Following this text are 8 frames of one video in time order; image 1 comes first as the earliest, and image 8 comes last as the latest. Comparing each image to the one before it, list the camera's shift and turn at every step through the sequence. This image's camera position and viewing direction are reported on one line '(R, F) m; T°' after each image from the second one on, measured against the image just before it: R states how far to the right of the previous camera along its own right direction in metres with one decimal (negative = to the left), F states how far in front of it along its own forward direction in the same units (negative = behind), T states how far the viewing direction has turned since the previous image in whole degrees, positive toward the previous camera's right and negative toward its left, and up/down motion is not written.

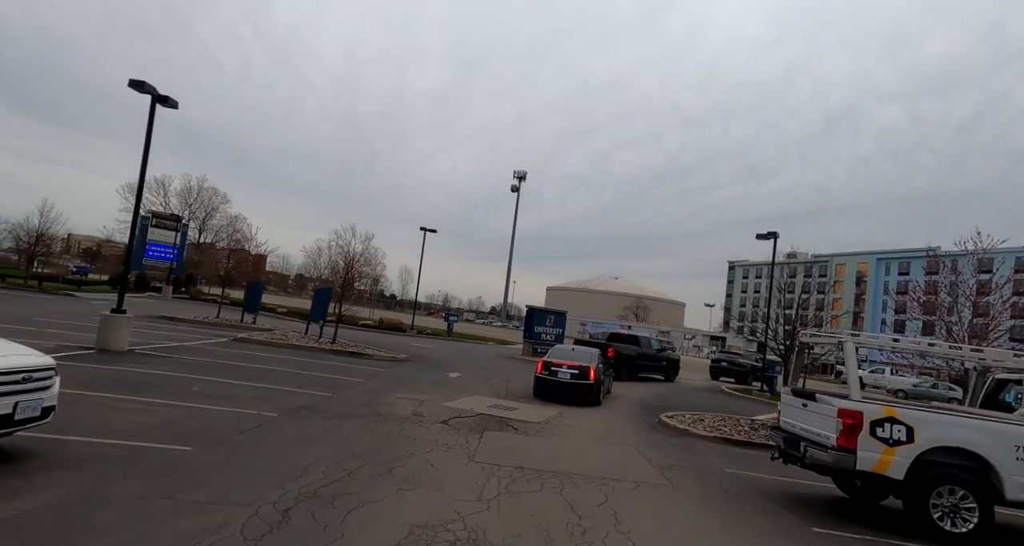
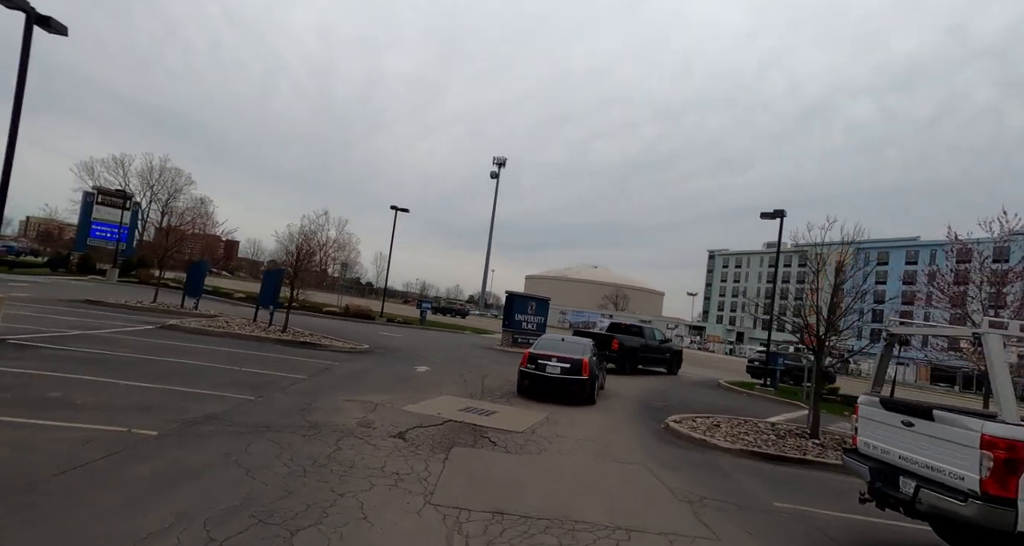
(0.0, +2.2) m; +2°
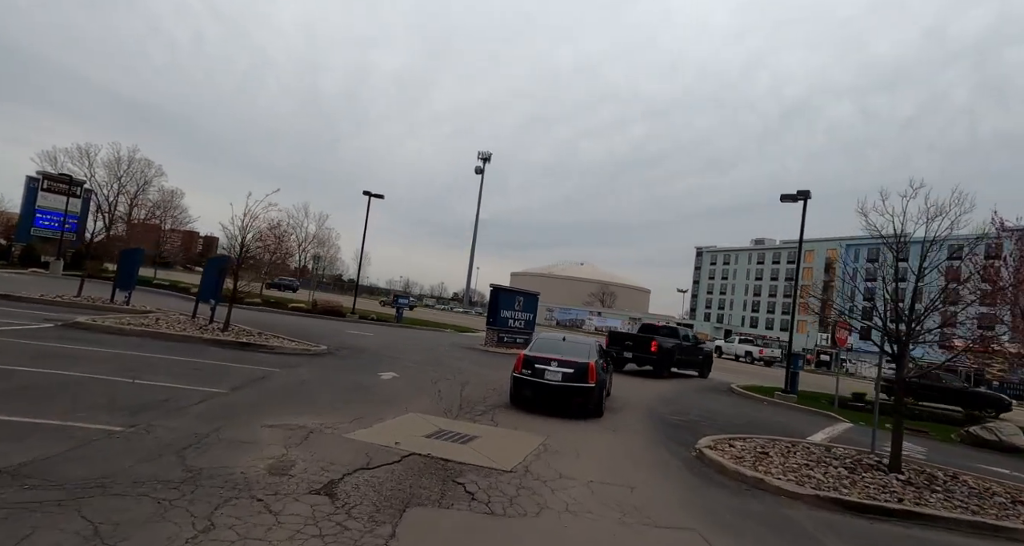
(0.0, +2.5) m; +2°
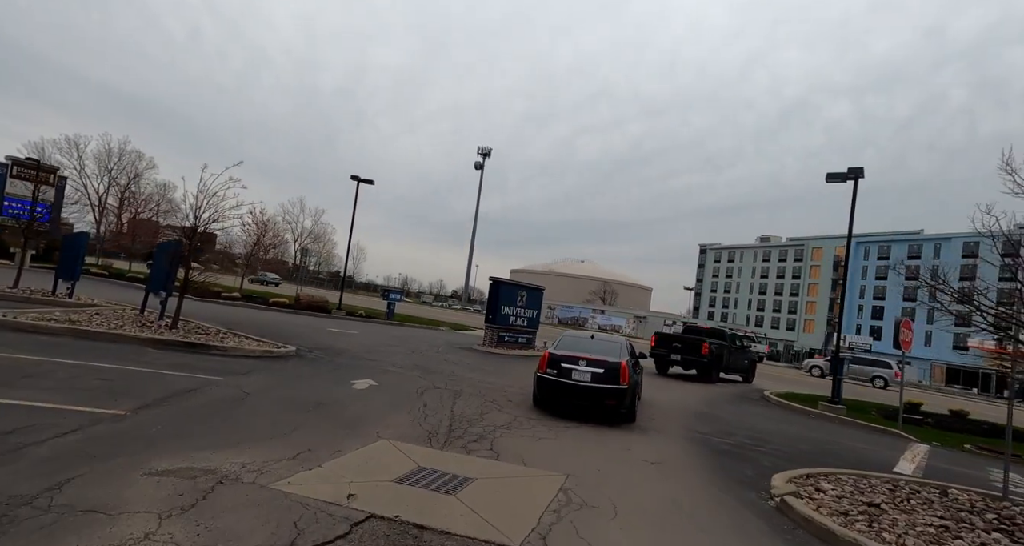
(-0.1, +2.3) m; 0°
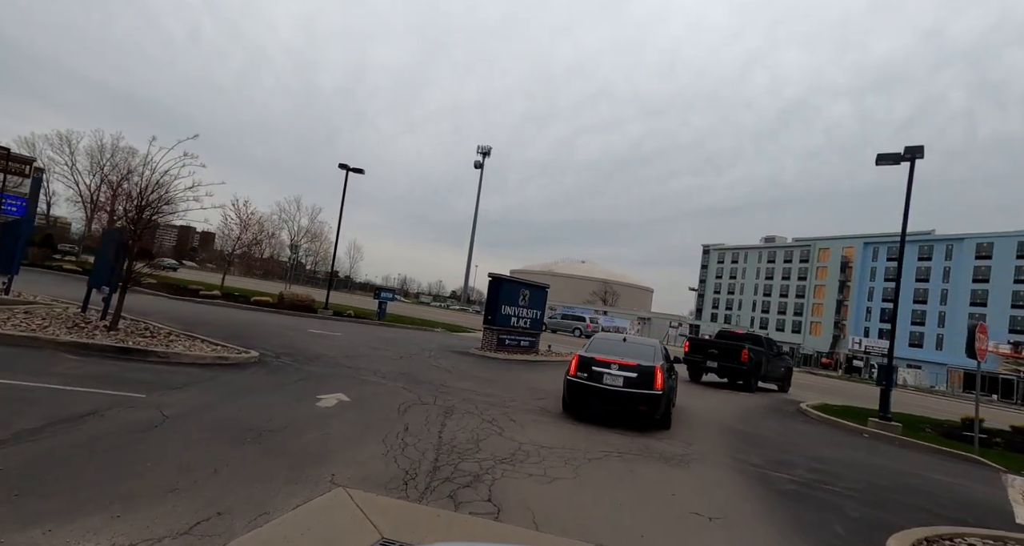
(-0.1, +1.9) m; 0°
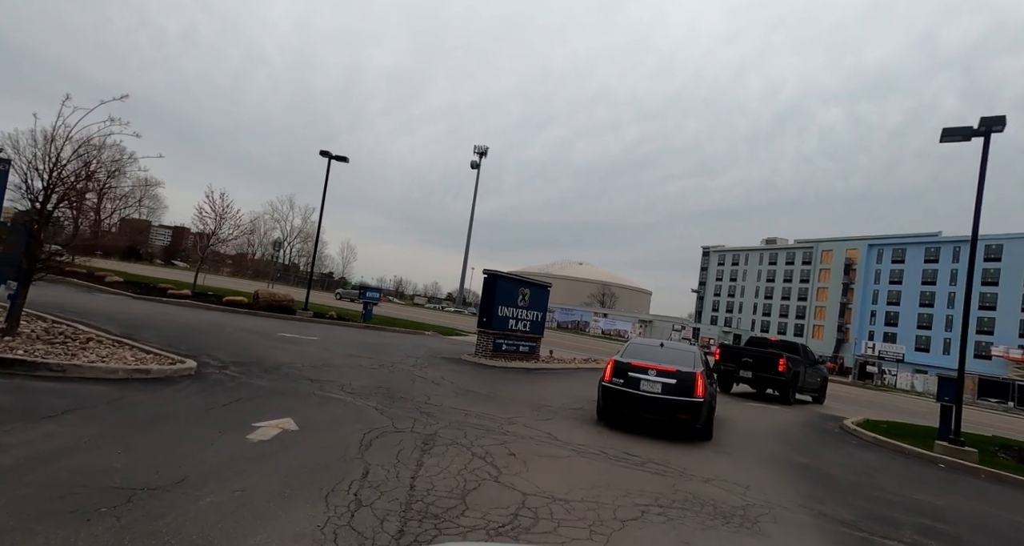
(-0.1, +2.0) m; 0°
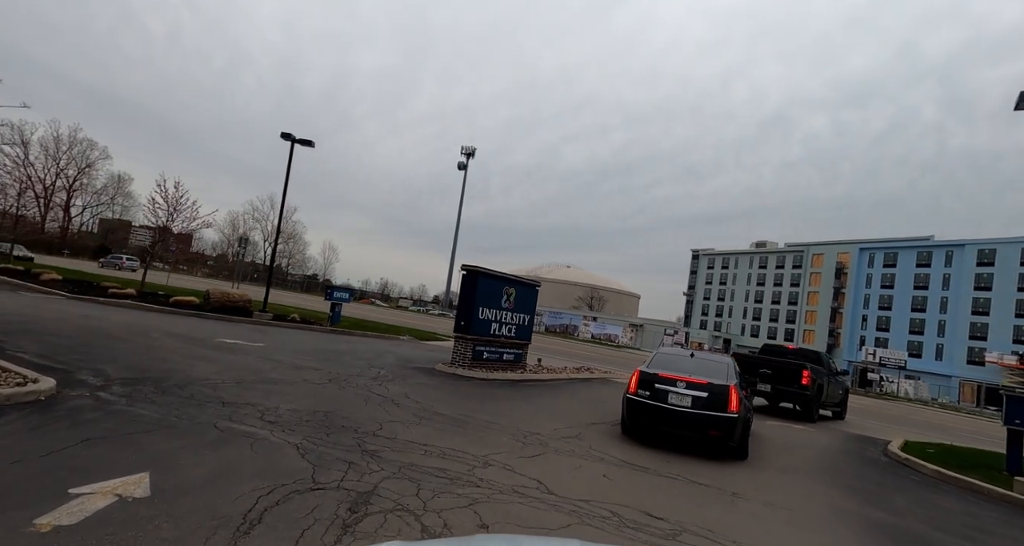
(+0.1, +2.1) m; +1°
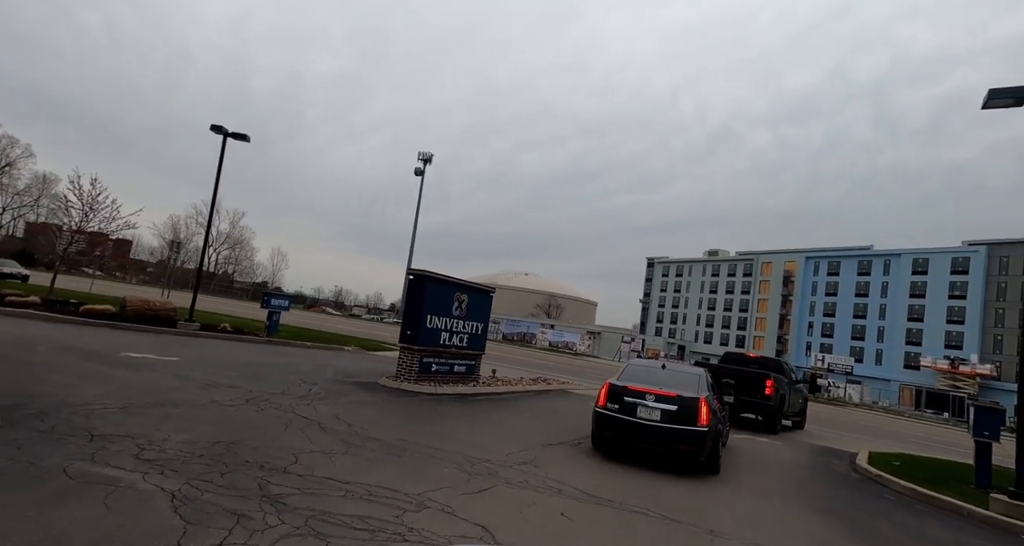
(+0.2, +1.0) m; +5°
